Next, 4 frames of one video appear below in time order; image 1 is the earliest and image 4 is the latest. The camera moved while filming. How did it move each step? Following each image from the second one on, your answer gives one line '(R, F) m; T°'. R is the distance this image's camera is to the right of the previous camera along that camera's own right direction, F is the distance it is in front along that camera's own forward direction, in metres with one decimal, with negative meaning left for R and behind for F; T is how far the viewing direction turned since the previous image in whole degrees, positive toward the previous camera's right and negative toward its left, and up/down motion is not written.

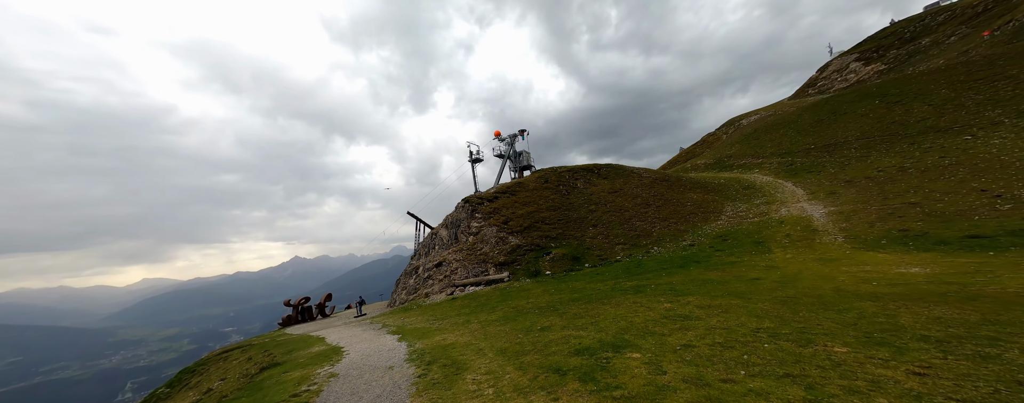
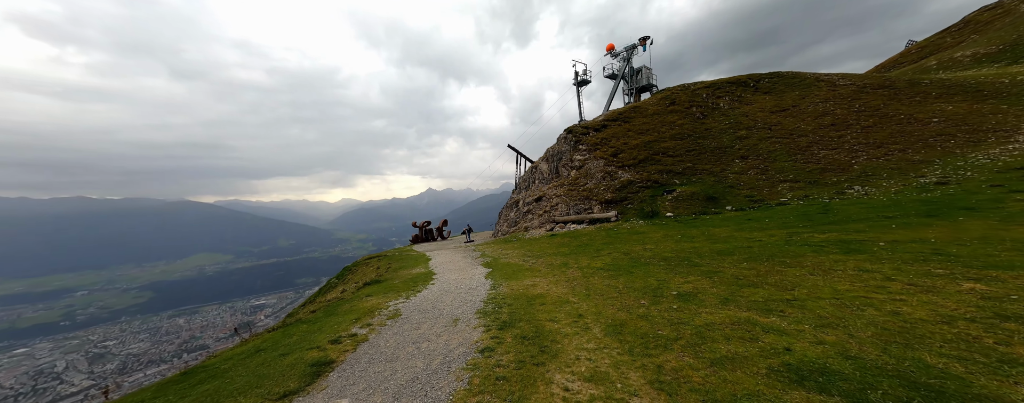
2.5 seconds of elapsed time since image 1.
(-0.8, +7.3) m; -17°
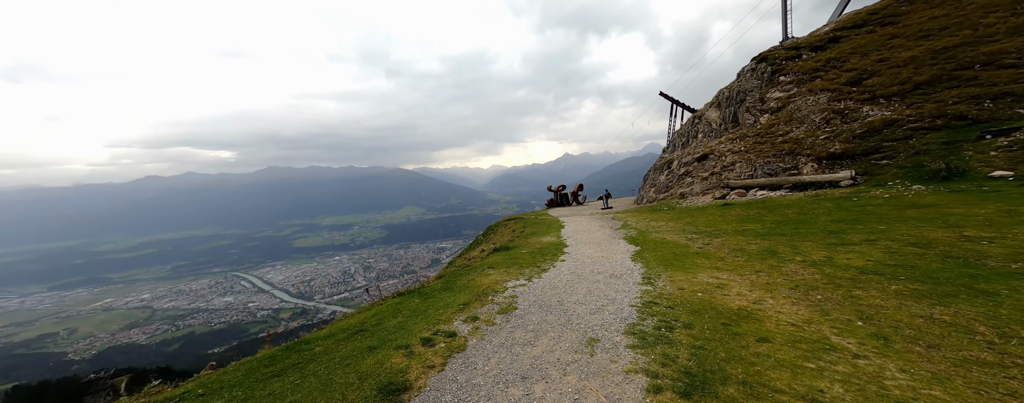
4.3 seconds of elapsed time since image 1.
(-1.1, +6.4) m; -24°
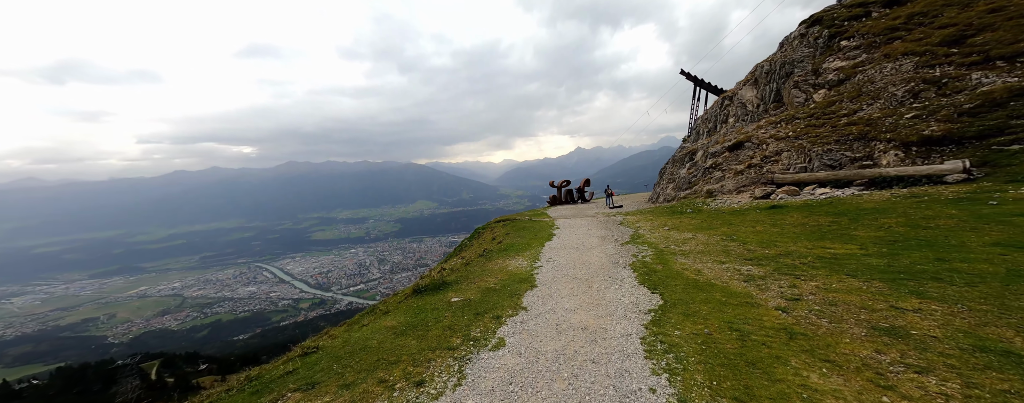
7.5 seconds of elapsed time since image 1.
(+3.4, +9.9) m; -2°
